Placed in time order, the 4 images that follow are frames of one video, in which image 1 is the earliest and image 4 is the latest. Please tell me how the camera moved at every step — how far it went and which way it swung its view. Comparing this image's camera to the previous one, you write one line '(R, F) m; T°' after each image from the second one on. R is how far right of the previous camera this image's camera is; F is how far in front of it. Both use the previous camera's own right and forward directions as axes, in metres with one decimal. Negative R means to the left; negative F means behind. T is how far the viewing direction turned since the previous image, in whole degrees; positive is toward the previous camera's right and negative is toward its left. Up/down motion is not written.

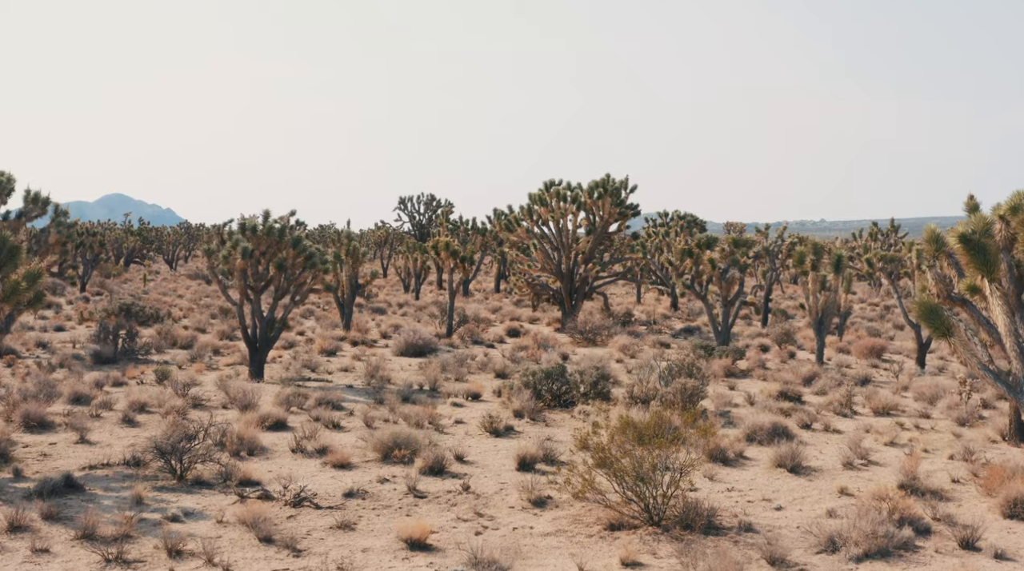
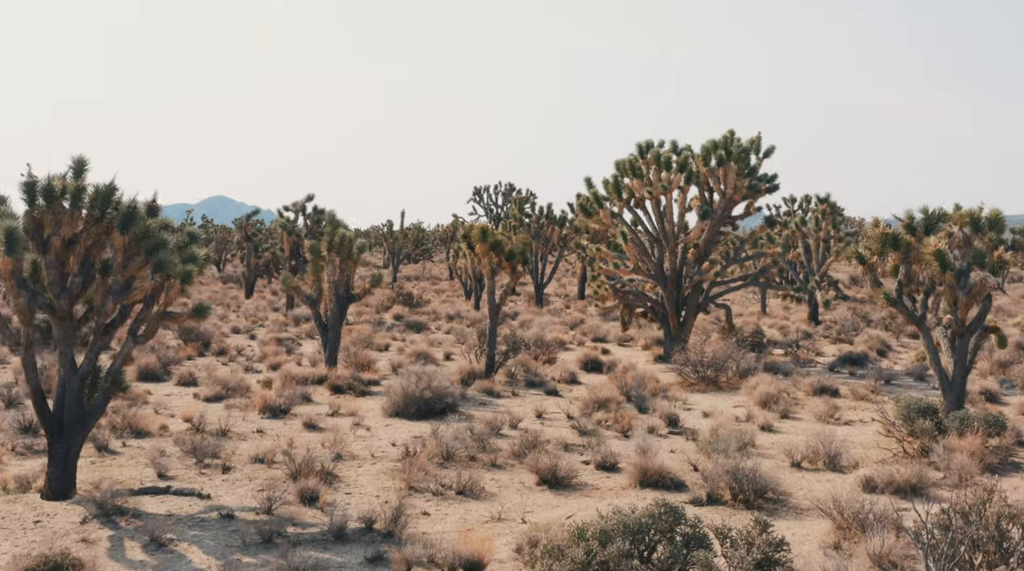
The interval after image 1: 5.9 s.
(+0.5, +13.2) m; -5°
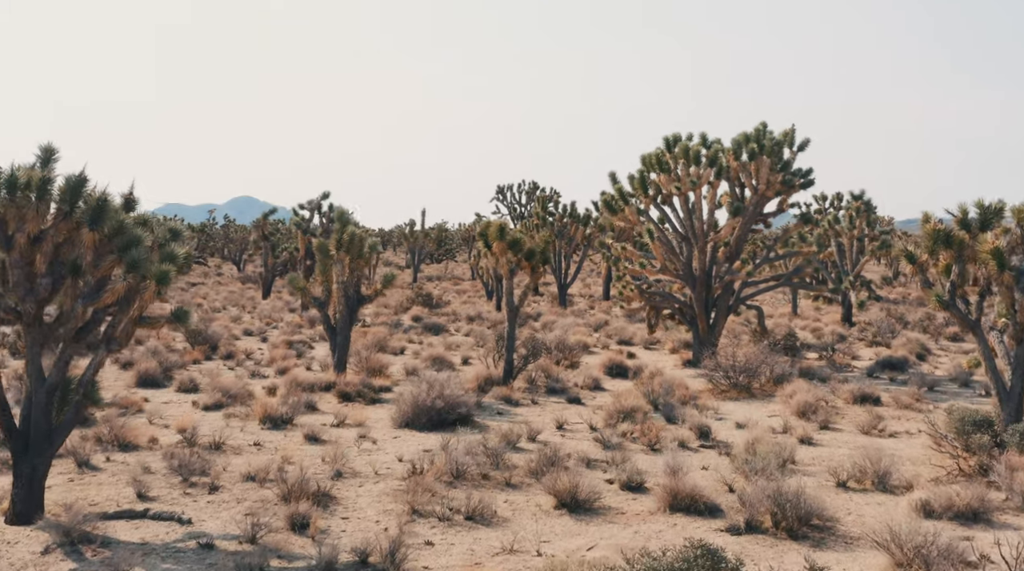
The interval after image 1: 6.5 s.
(+0.1, +1.4) m; -1°
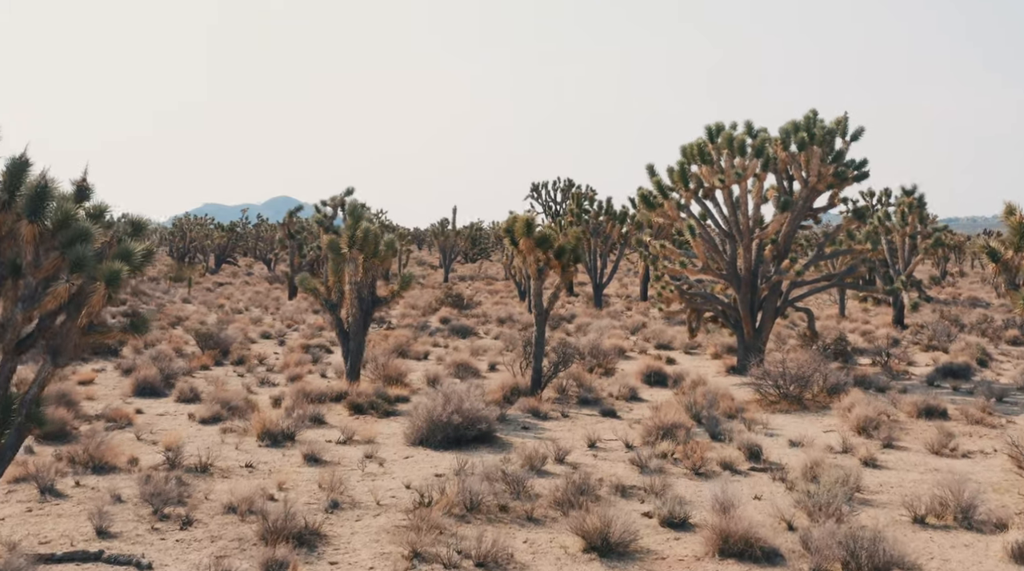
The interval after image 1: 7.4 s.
(+0.2, +1.9) m; -2°
